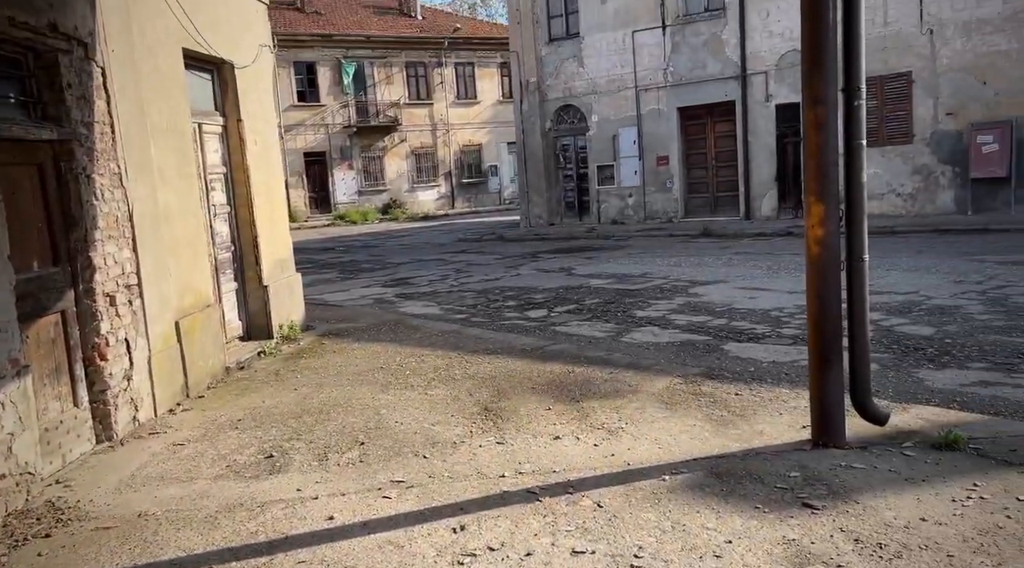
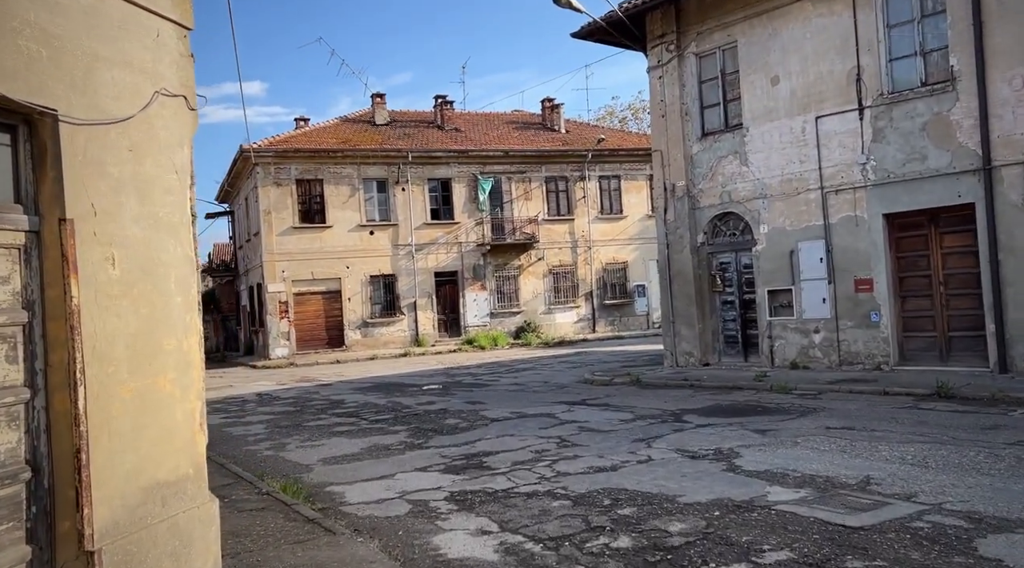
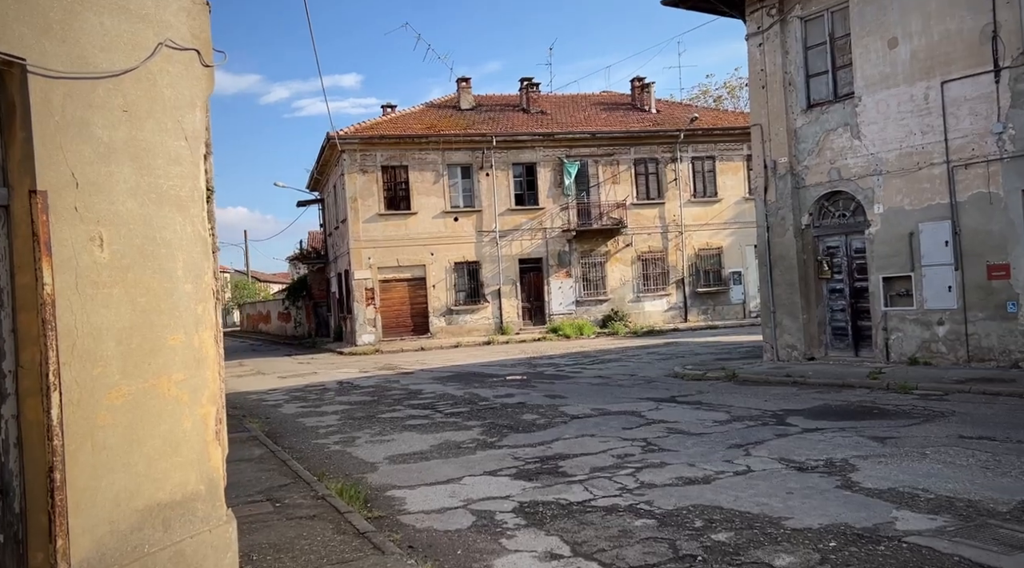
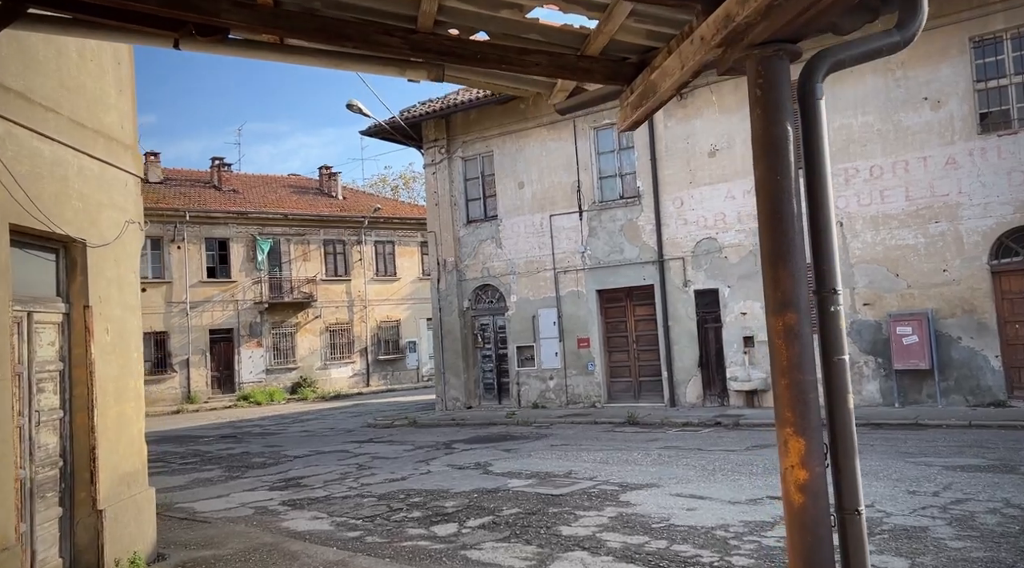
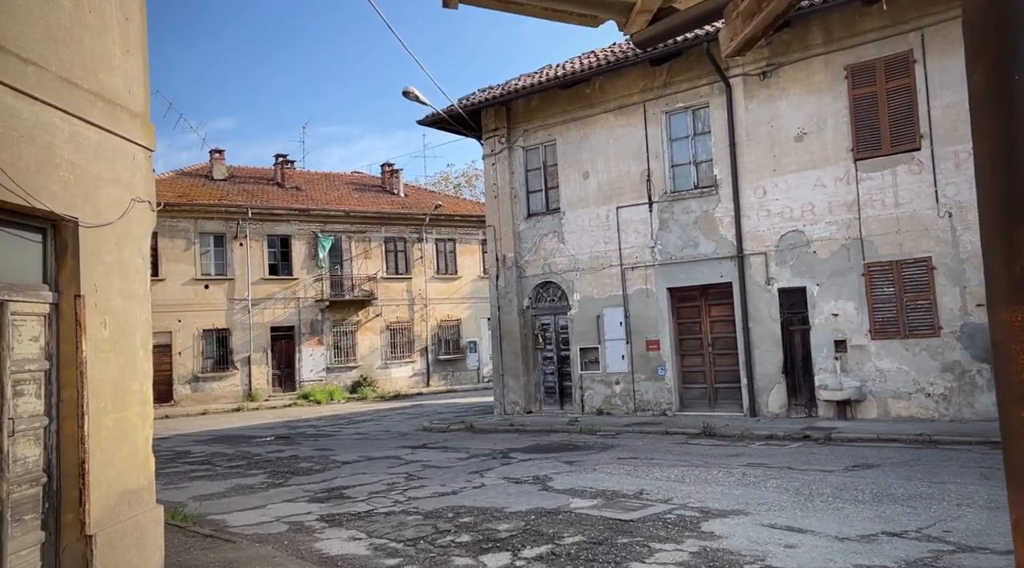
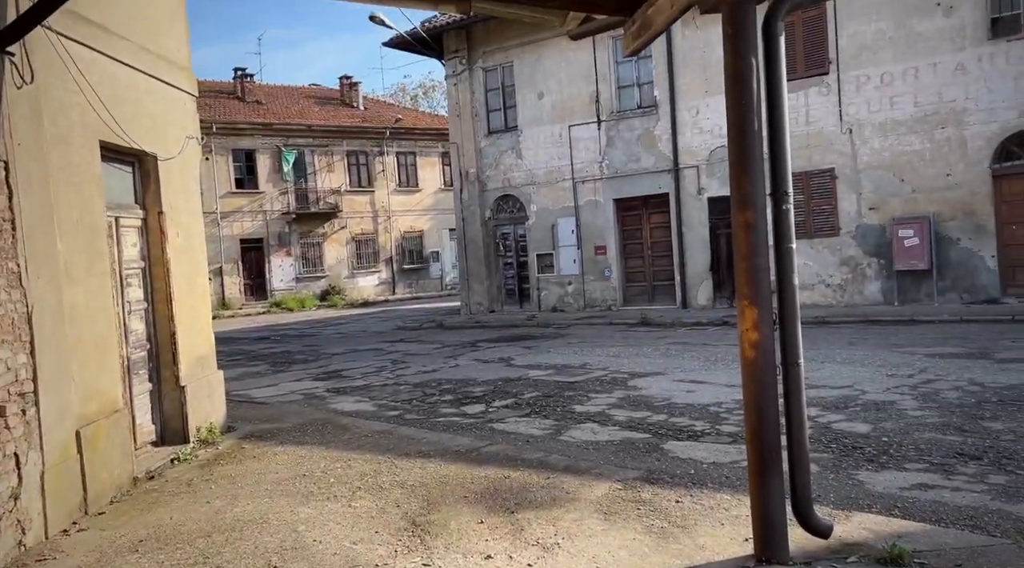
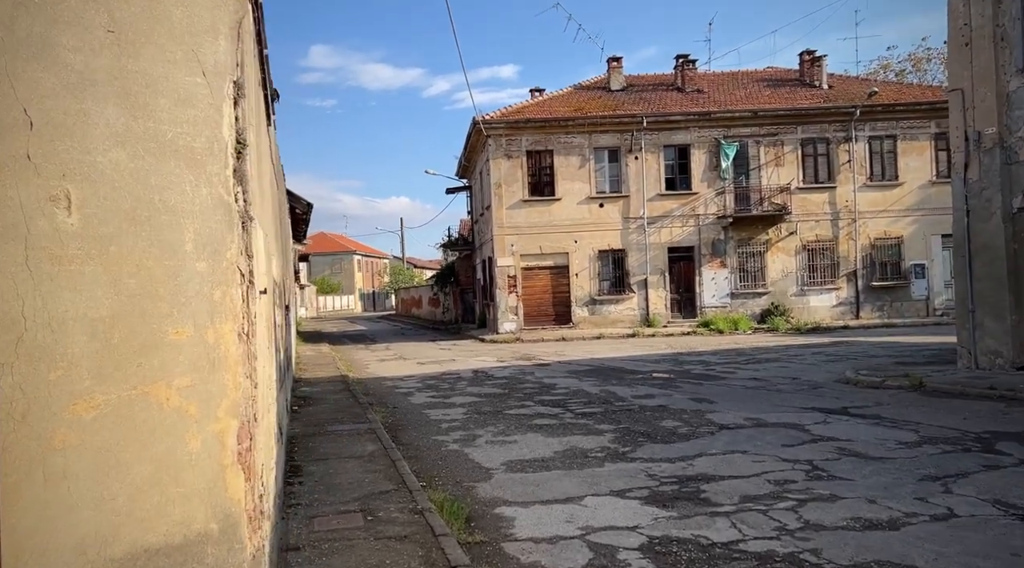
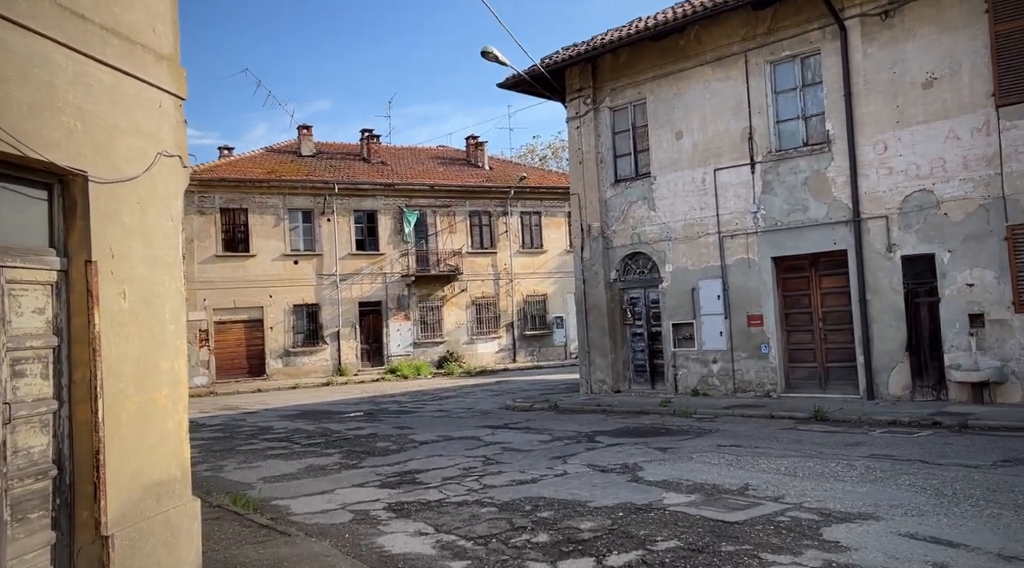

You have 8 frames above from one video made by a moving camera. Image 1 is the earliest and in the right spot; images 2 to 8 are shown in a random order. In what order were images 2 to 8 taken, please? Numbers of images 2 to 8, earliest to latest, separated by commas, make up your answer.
6, 4, 5, 8, 2, 3, 7
